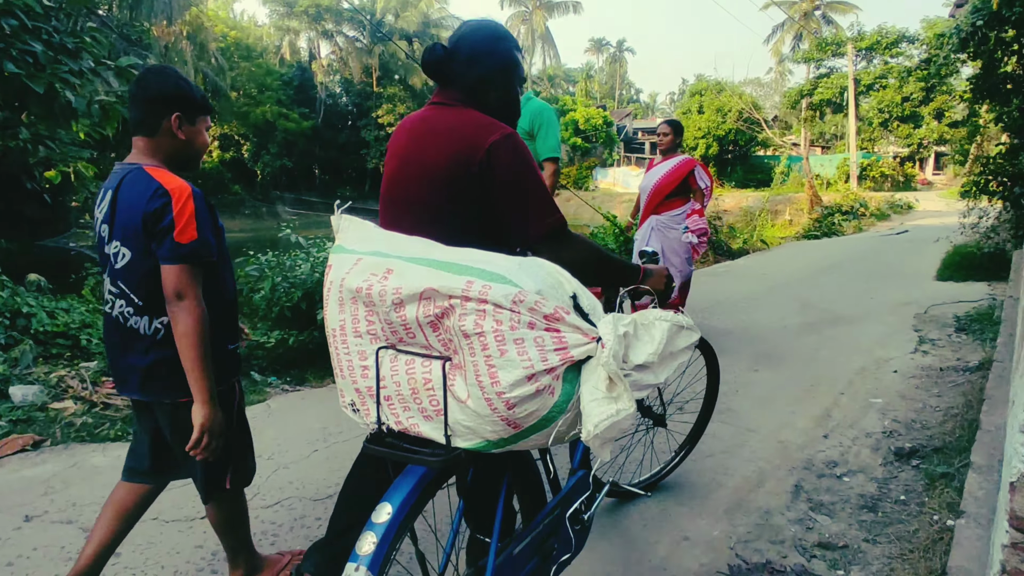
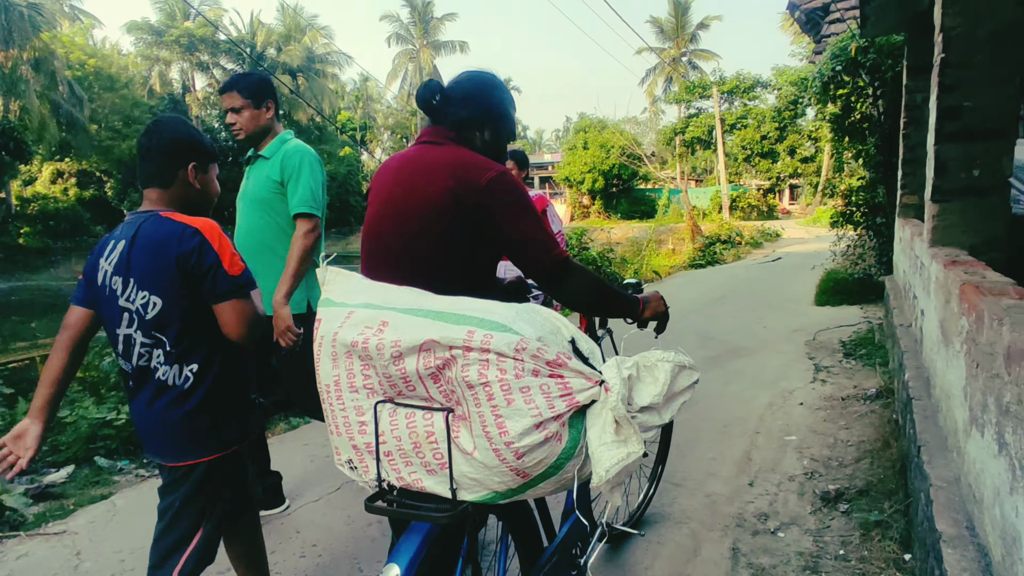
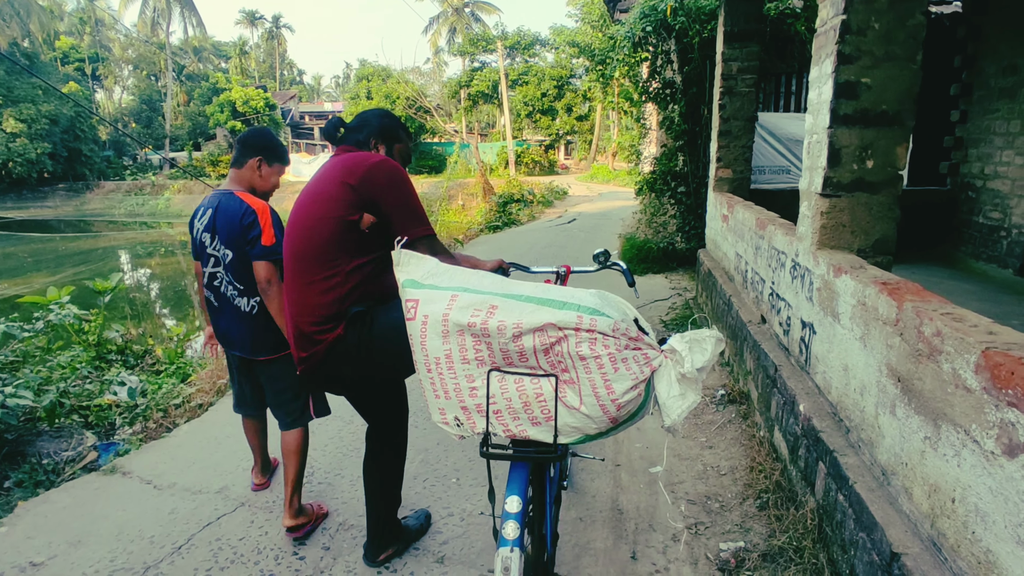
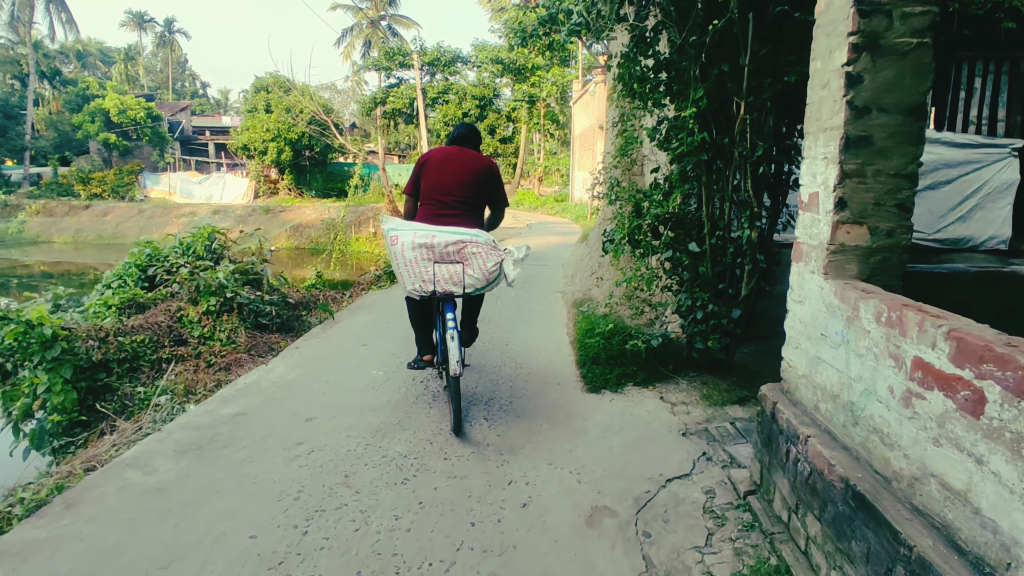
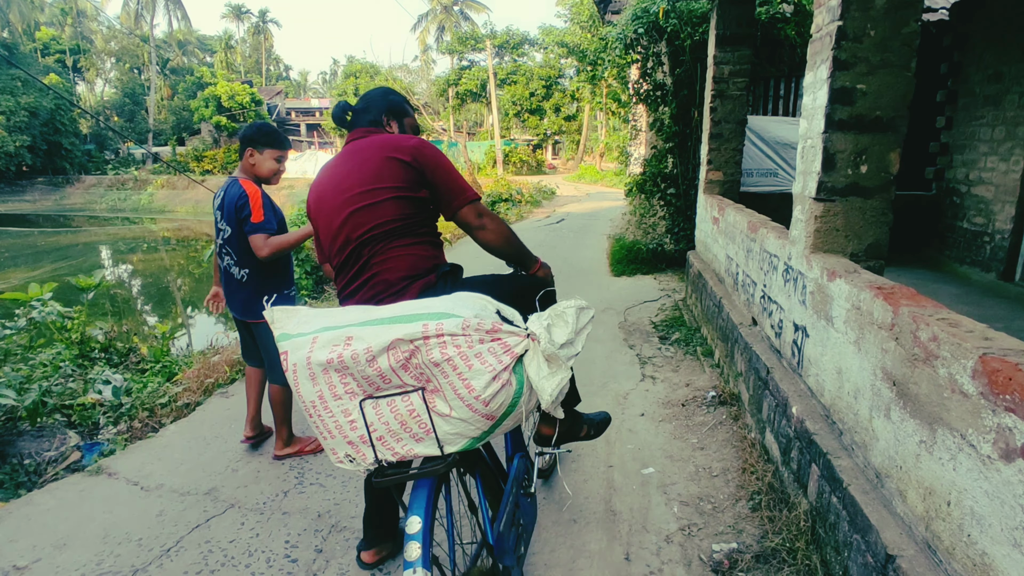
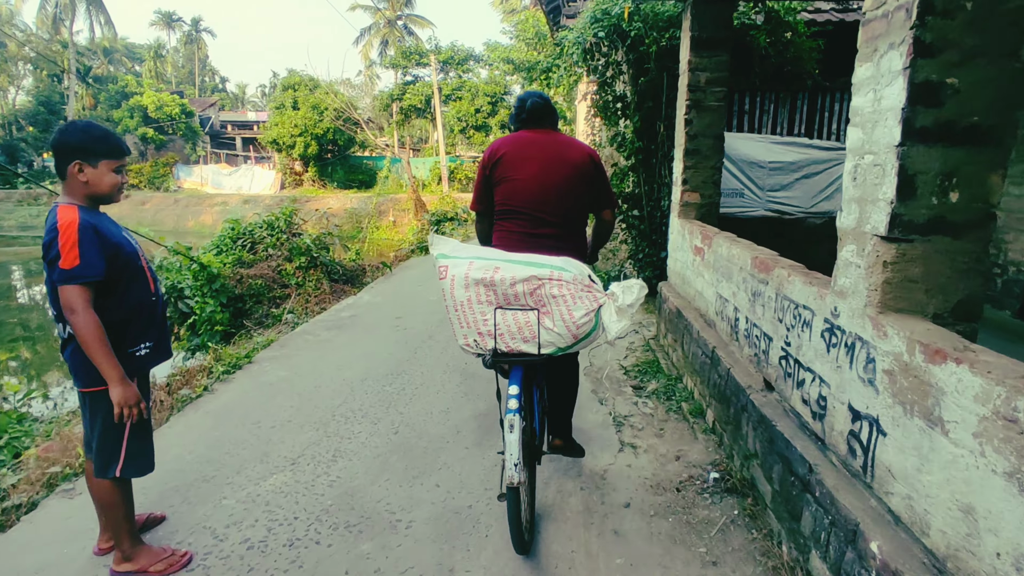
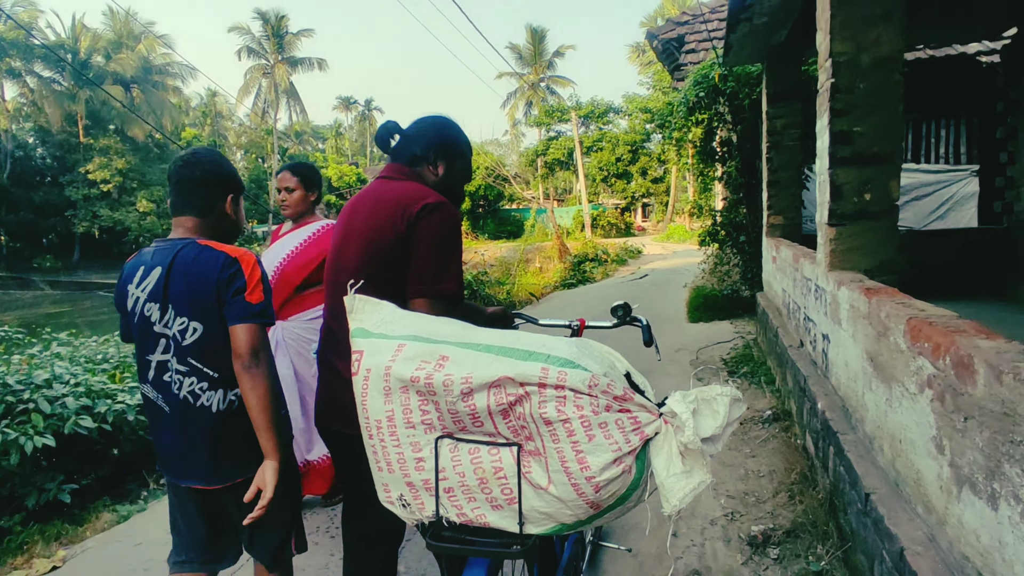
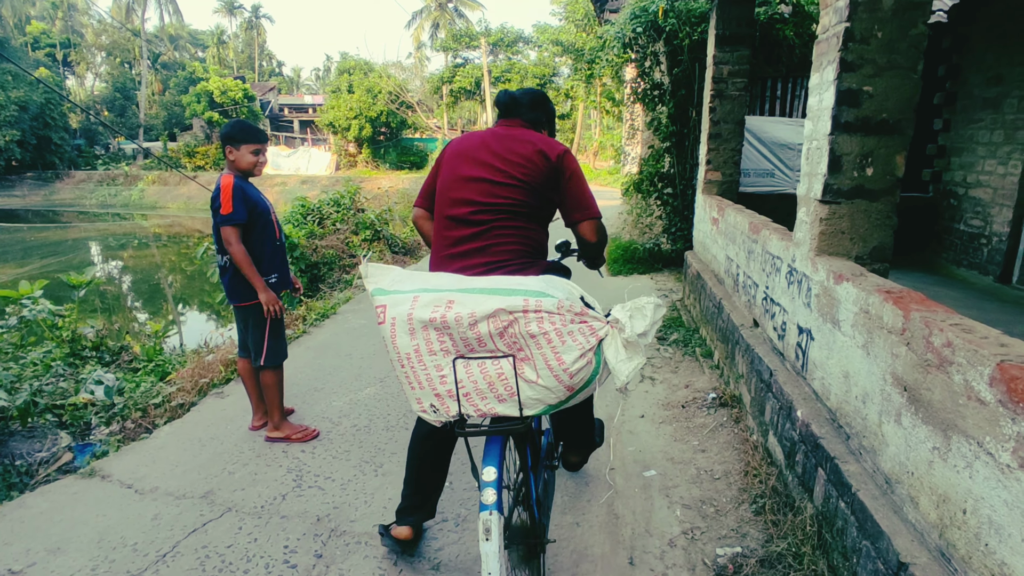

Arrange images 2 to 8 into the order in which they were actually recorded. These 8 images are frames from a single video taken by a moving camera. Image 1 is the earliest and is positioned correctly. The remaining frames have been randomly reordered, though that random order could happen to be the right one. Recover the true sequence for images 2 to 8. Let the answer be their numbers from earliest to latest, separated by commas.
2, 7, 3, 5, 8, 6, 4
